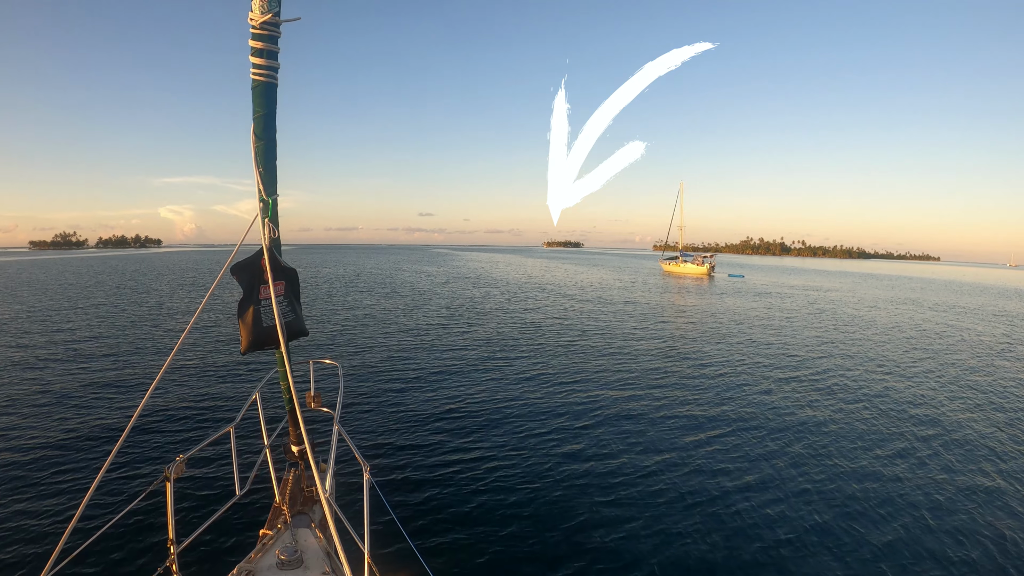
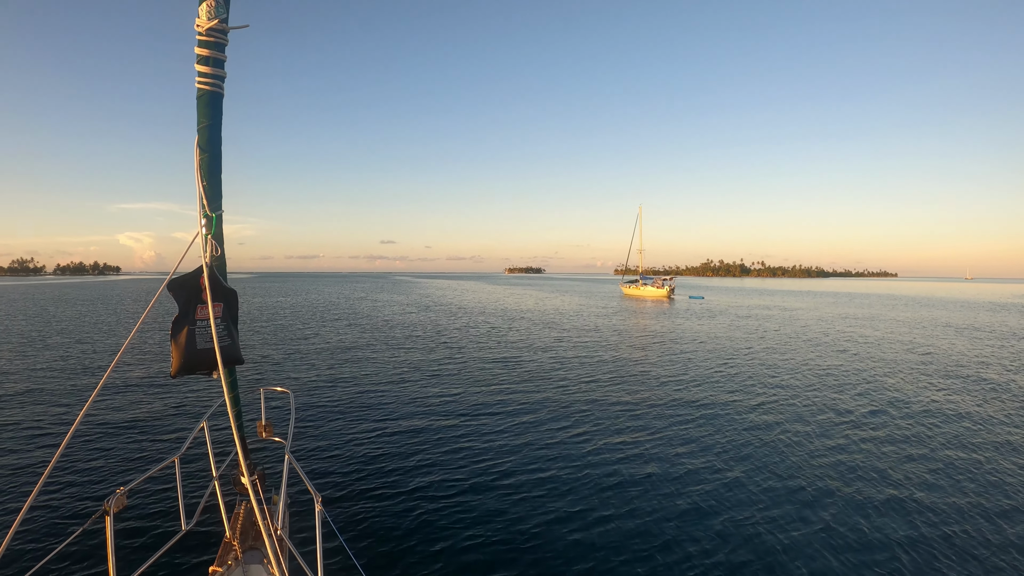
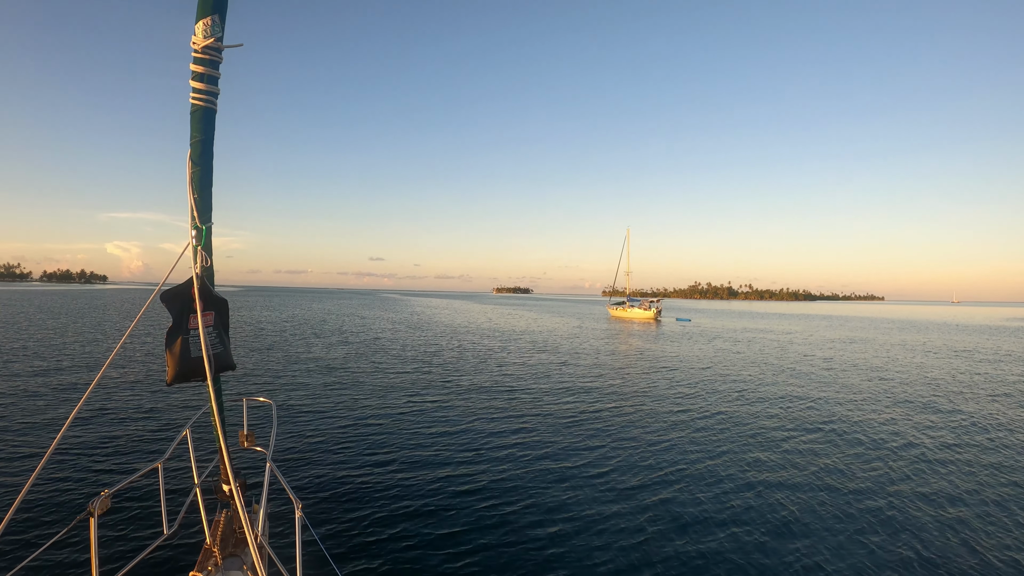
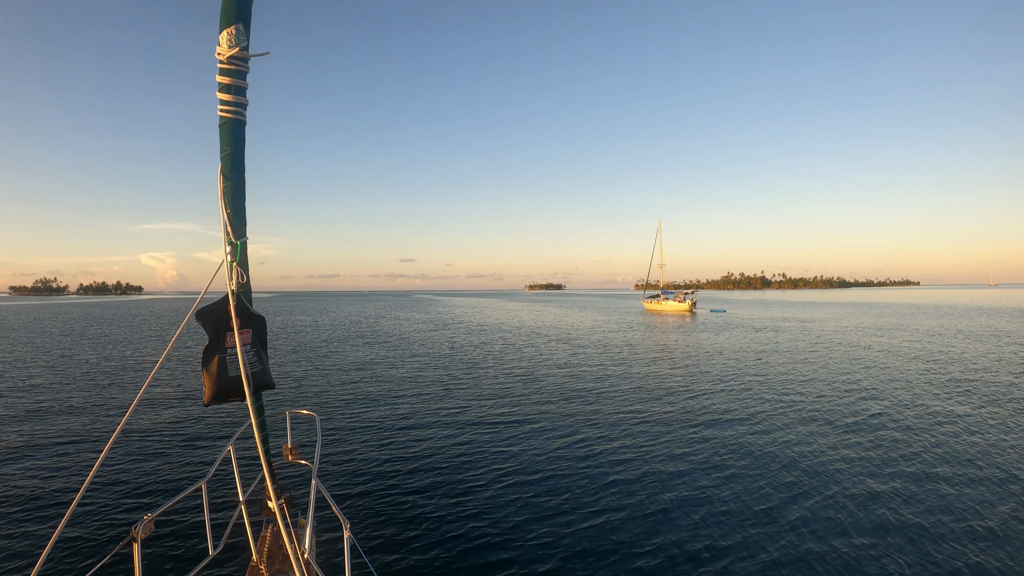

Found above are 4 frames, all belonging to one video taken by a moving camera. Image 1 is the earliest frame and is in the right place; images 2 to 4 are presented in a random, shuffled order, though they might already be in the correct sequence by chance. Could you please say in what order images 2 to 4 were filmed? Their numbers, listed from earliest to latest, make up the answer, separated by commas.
4, 2, 3
